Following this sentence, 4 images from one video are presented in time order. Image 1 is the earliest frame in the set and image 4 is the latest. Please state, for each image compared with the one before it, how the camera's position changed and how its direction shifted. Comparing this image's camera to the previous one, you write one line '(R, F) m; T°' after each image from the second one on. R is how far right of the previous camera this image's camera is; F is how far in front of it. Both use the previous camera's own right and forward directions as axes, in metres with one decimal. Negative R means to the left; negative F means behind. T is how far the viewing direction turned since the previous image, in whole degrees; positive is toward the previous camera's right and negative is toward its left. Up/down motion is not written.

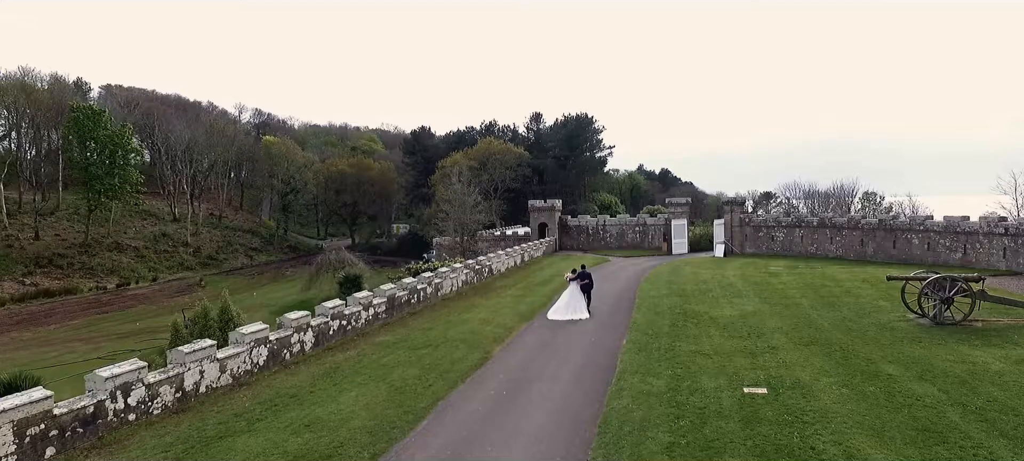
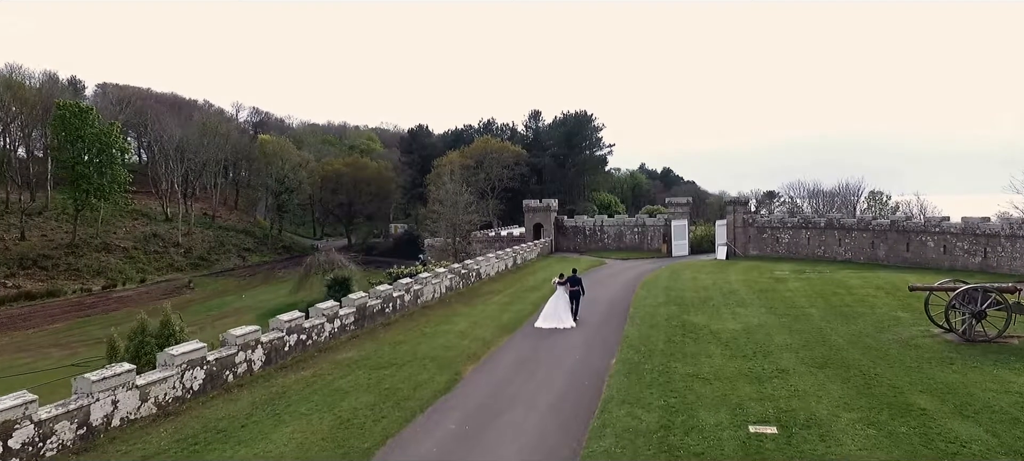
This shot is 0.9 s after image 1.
(+0.7, +1.6) m; 0°
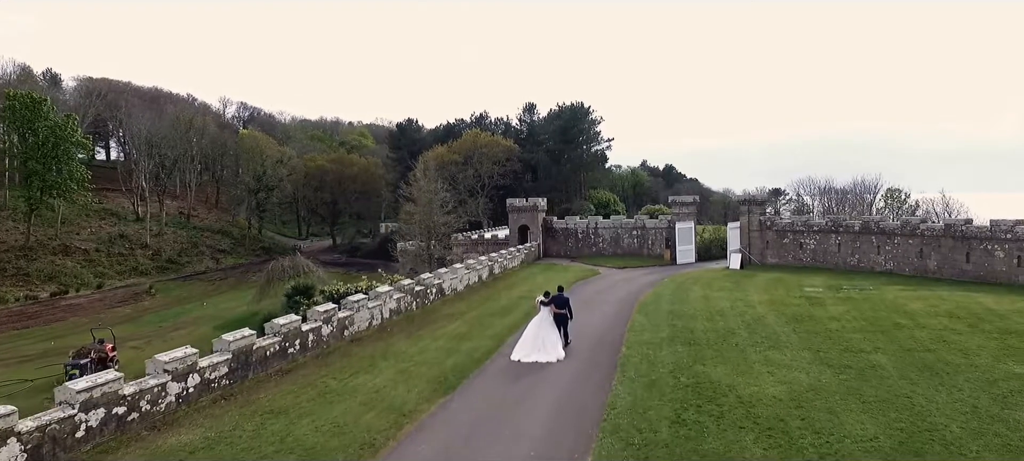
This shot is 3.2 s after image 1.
(+1.3, +4.9) m; 0°
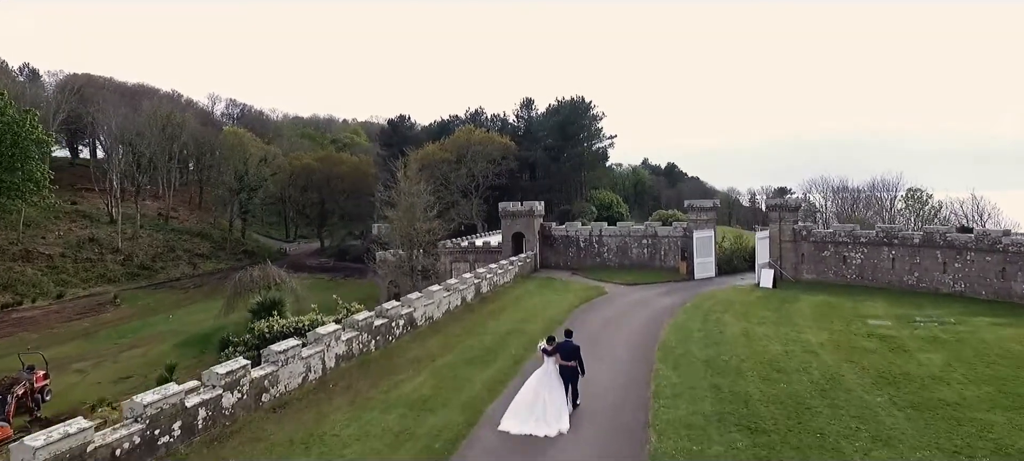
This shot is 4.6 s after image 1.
(+0.4, +4.3) m; 0°
